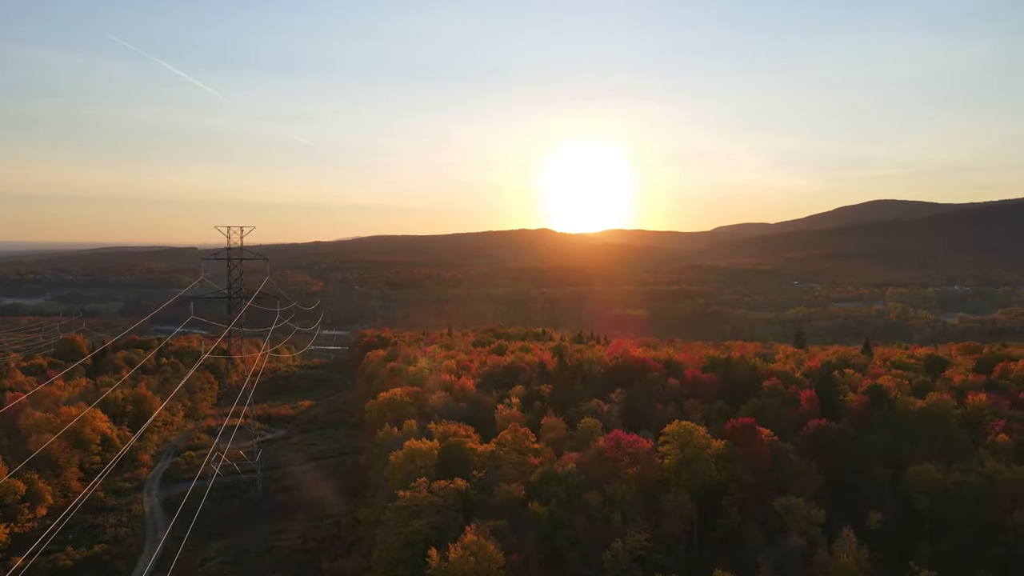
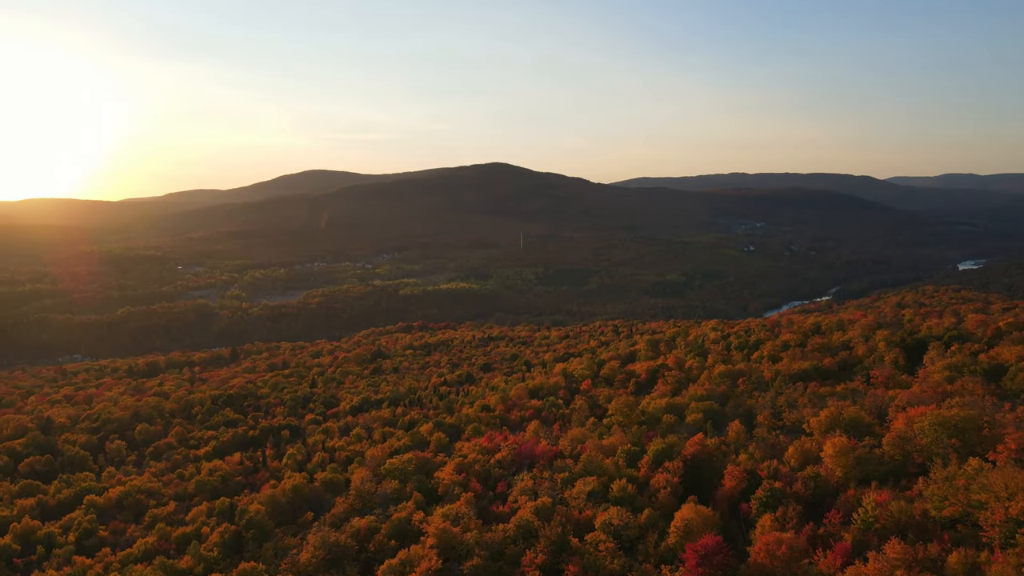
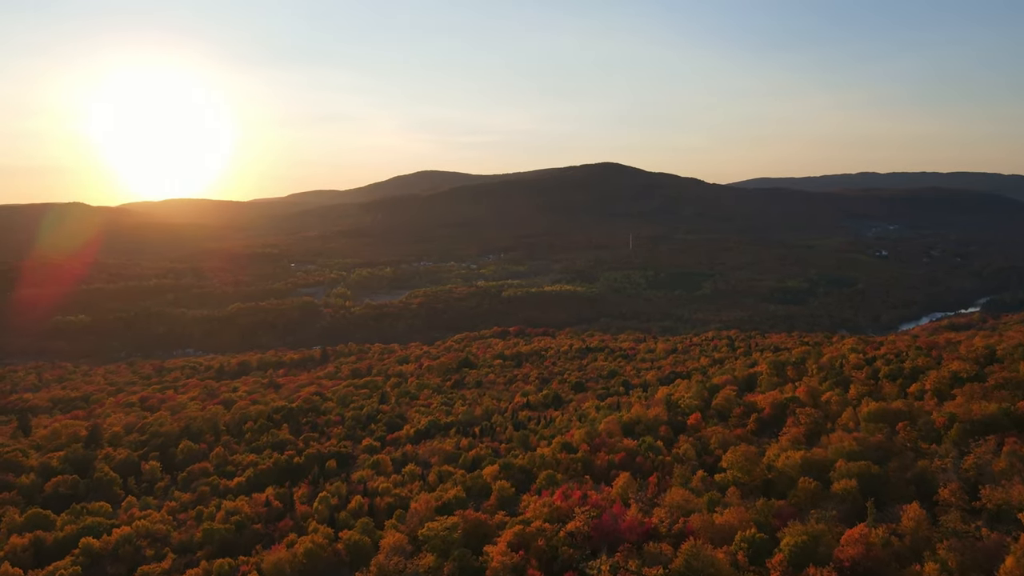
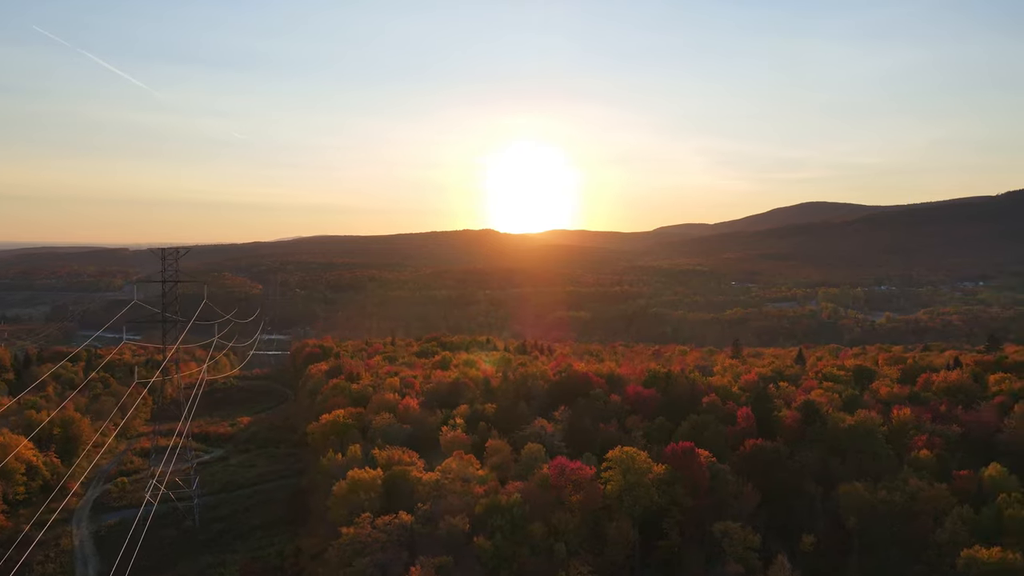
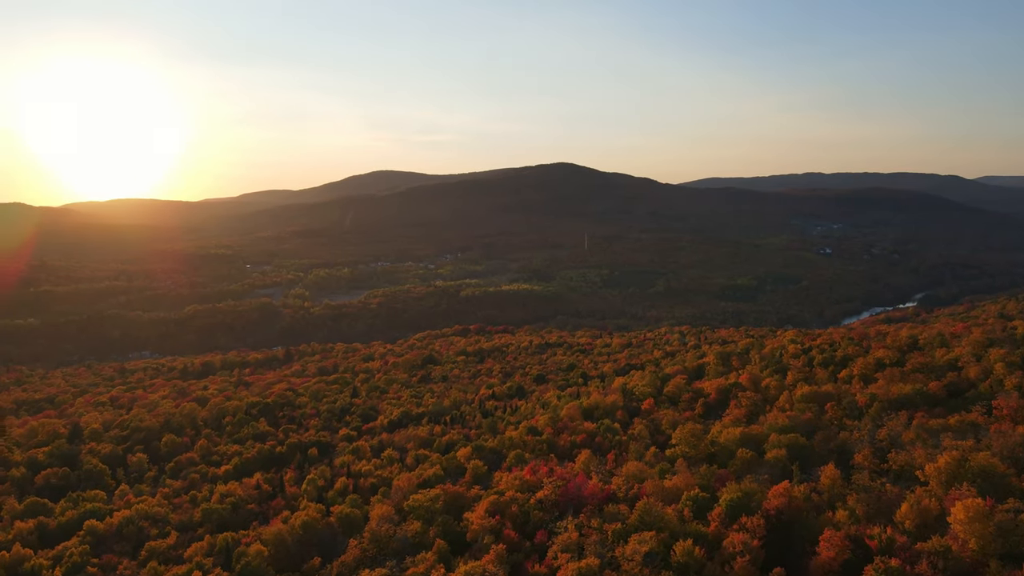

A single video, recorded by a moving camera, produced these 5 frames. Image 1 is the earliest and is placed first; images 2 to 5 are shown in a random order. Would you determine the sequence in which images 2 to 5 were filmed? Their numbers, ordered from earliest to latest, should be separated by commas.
4, 2, 5, 3
